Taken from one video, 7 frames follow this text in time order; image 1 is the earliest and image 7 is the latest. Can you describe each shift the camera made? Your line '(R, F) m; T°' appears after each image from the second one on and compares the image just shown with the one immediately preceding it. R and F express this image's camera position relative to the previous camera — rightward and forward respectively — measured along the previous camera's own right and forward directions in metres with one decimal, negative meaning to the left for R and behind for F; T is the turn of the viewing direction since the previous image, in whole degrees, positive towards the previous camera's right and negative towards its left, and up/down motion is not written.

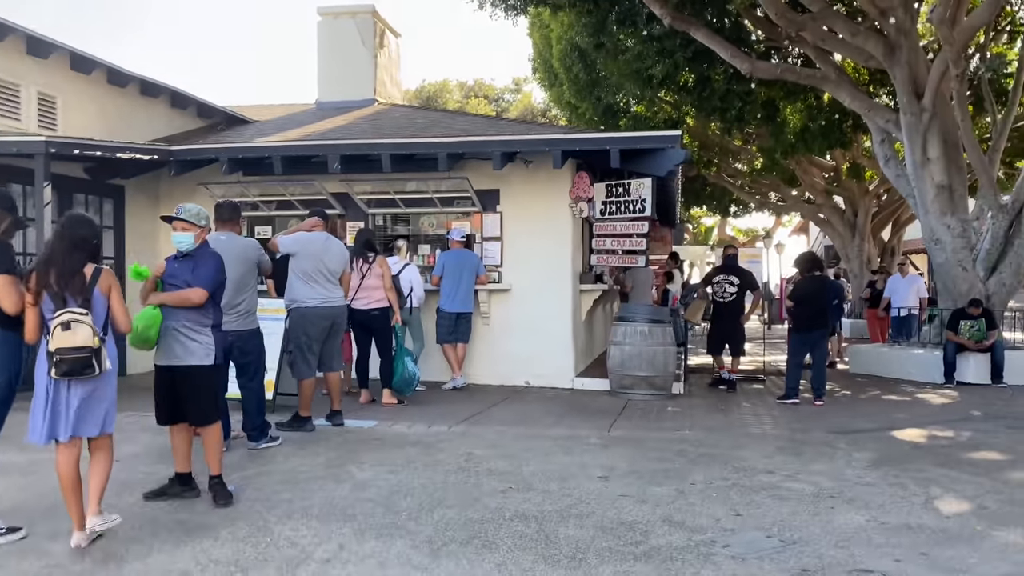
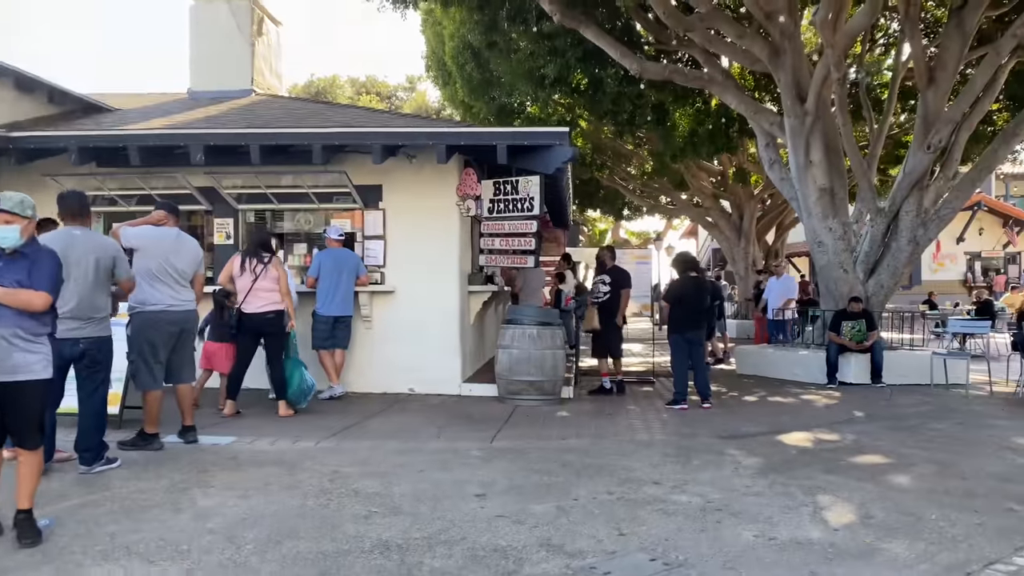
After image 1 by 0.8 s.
(+0.2, +0.5) m; +7°
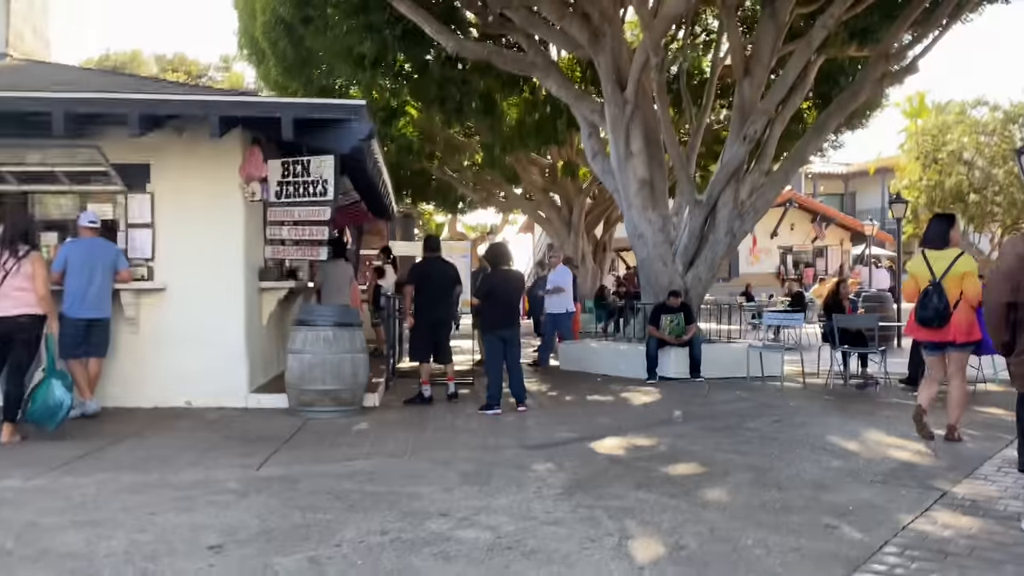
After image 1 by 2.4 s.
(+0.5, +0.9) m; +11°
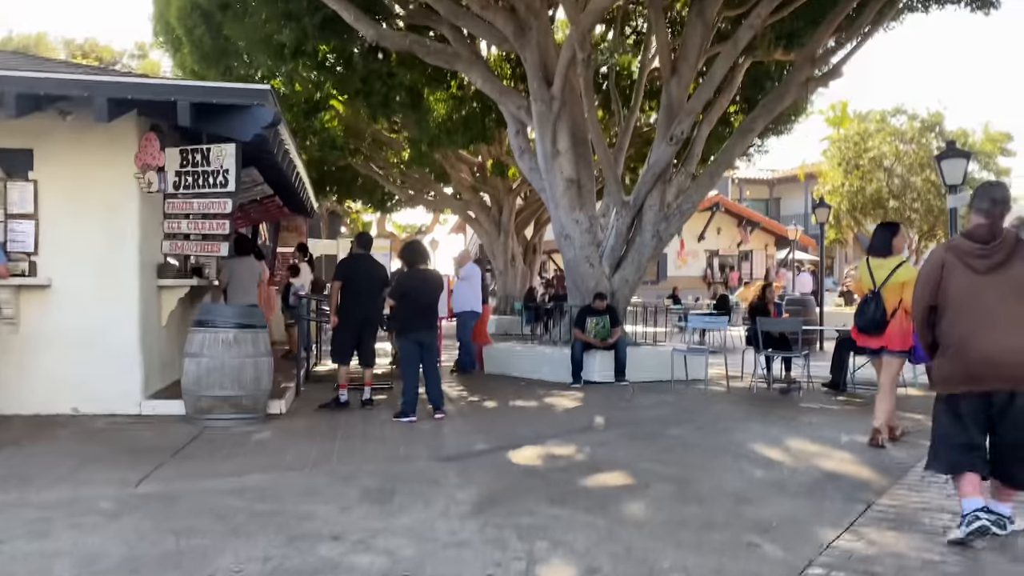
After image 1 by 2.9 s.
(+0.2, +0.4) m; +5°
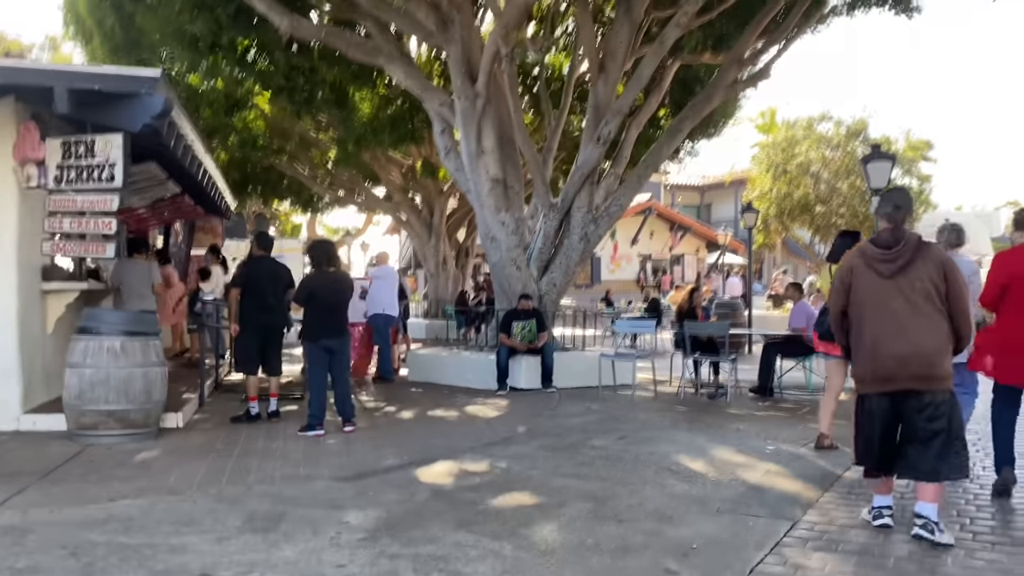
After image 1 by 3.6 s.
(+0.2, +0.4) m; +4°
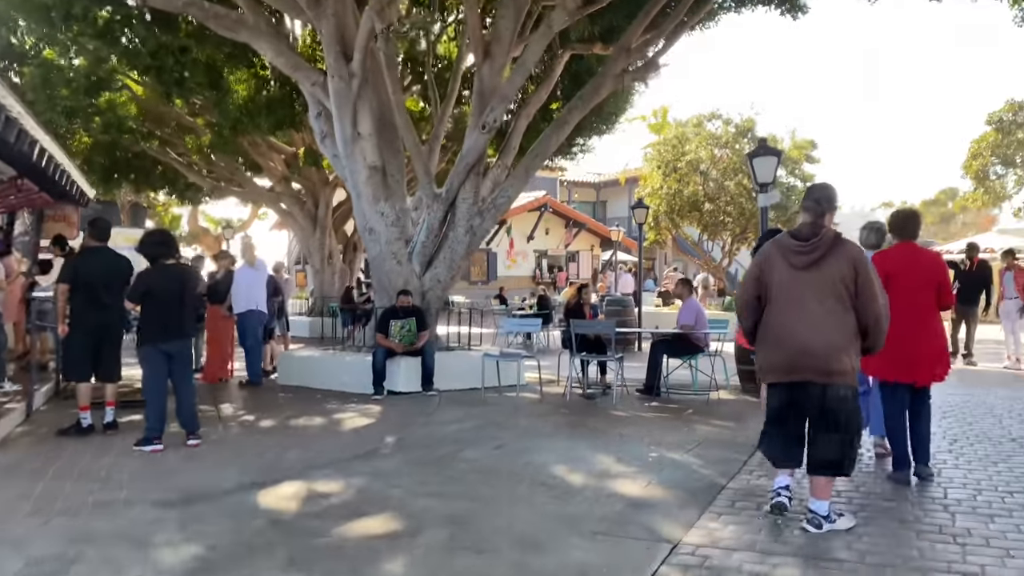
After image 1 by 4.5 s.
(+0.3, +0.6) m; +7°
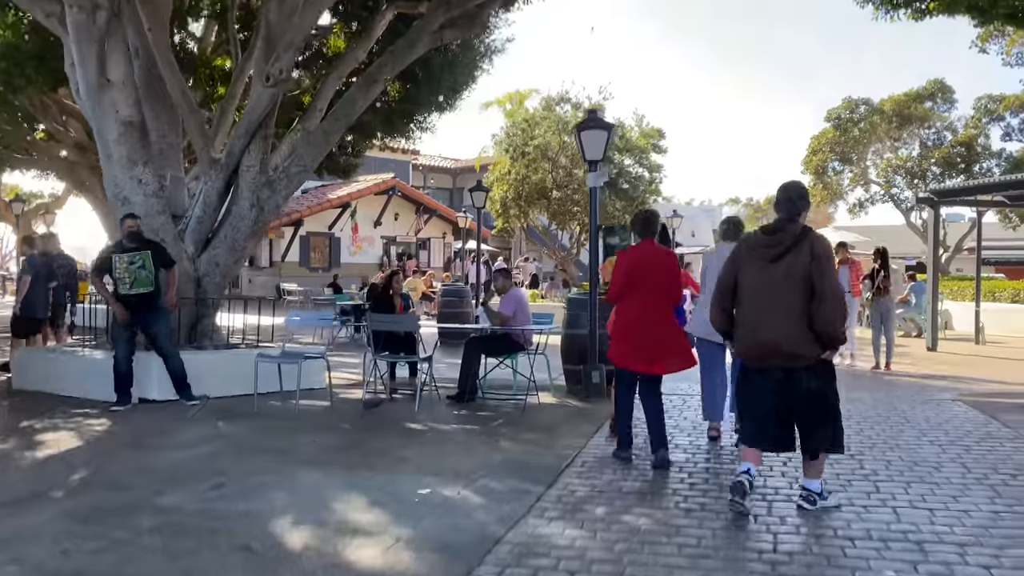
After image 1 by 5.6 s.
(+0.8, +1.4) m; +9°
